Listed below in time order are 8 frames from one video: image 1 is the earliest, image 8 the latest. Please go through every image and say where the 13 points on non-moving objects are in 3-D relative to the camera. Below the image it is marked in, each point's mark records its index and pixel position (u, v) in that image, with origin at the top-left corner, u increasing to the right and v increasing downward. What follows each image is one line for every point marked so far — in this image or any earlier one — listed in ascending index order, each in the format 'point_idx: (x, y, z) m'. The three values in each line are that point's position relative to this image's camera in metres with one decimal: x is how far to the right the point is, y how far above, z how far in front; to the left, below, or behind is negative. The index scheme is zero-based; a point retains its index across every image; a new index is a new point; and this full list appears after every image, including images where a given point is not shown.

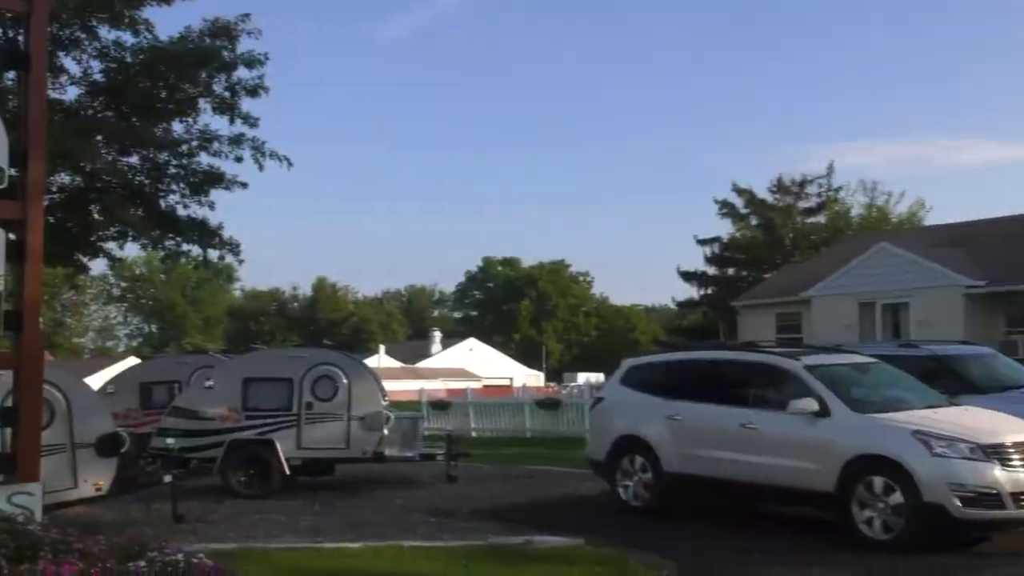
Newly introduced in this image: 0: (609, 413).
0: (+1.3, -1.8, +12.1) m
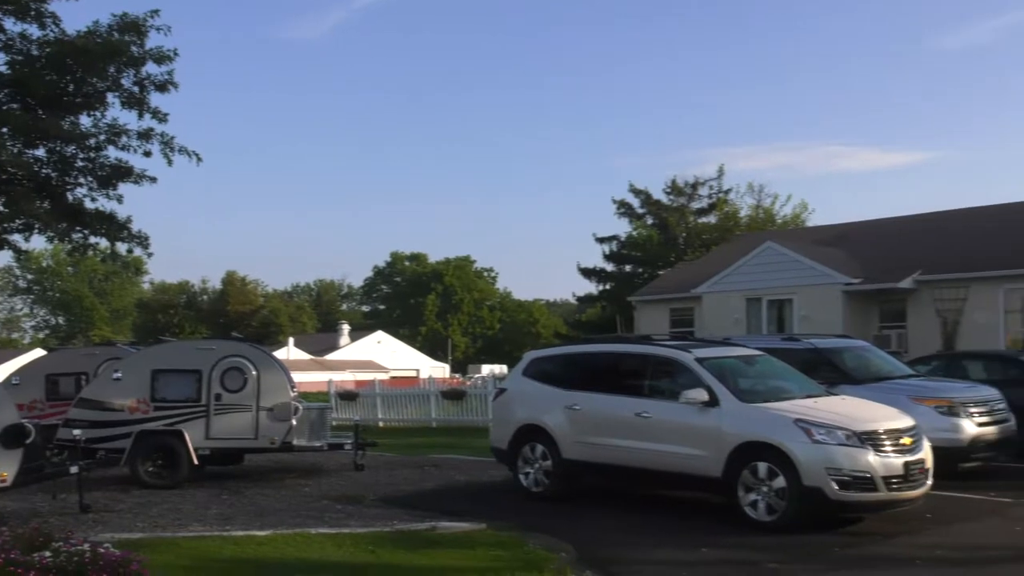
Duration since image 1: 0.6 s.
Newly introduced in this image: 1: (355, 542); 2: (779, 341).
0: (-0.1, -1.7, +12.5) m
1: (-2.0, -3.3, +10.7) m
2: (+3.9, -0.8, +12.8) m
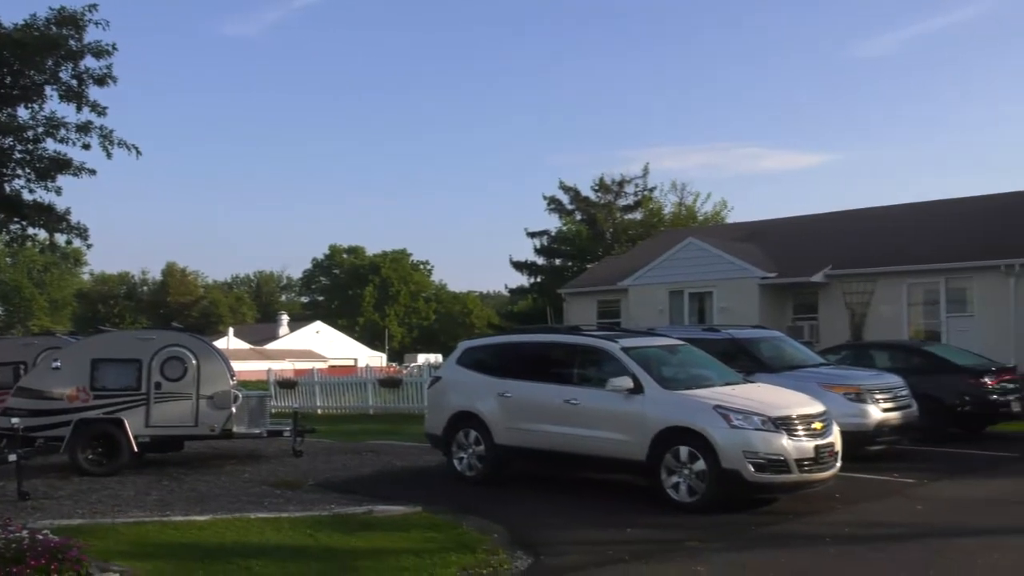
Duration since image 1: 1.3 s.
0: (-1.0, -1.6, +13.0) m
1: (-2.9, -3.2, +11.0) m
2: (+2.9, -0.7, +13.4) m
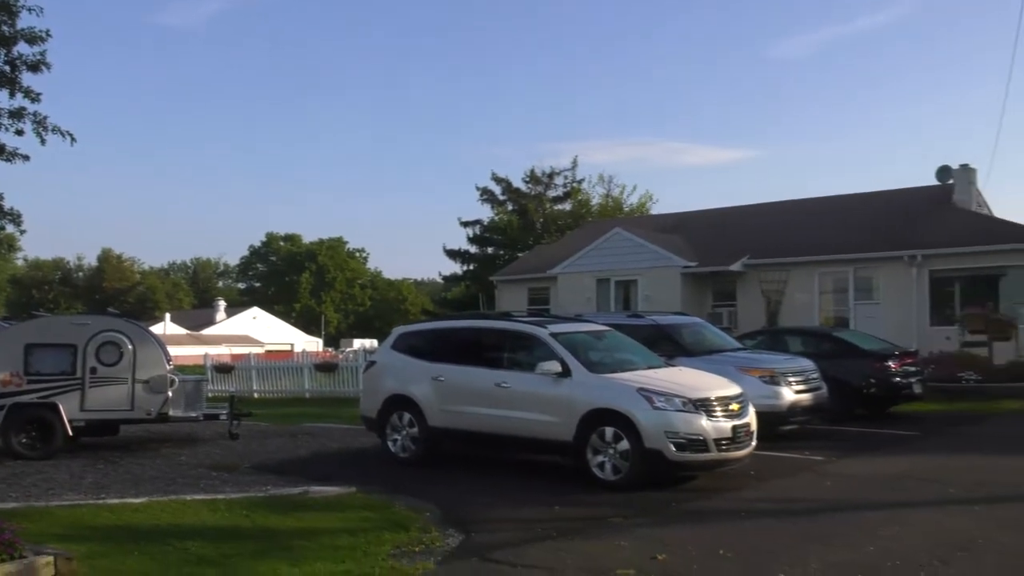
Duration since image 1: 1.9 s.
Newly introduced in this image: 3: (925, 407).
0: (-2.1, -1.4, +13.3) m
1: (-3.8, -3.0, +11.3) m
2: (+1.9, -0.5, +13.9) m
3: (+7.8, -2.2, +16.6) m
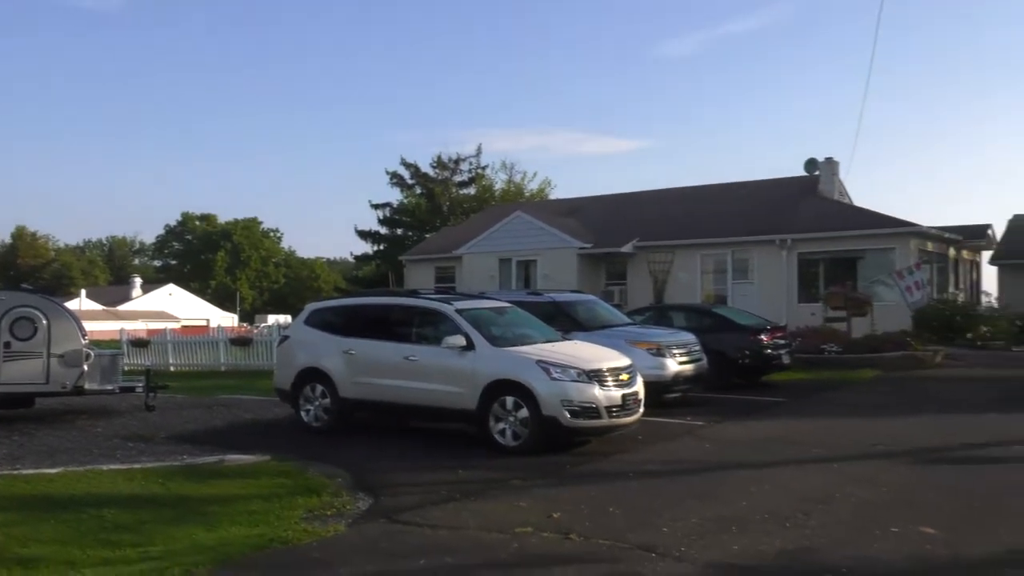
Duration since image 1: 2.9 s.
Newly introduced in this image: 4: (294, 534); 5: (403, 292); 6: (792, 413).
0: (-3.6, -1.0, +13.9) m
1: (-5.1, -2.7, +11.7) m
2: (+0.3, -0.1, +14.8) m
3: (+5.9, -1.8, +18.1) m
4: (-2.7, -3.1, +10.2) m
5: (-1.8, -0.1, +13.8) m
6: (+4.8, -2.2, +14.4) m
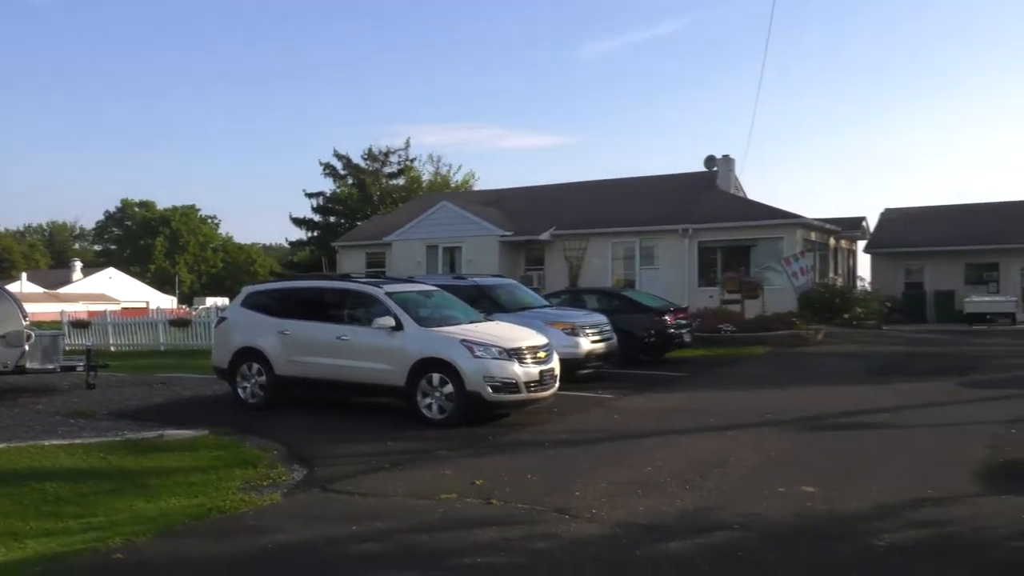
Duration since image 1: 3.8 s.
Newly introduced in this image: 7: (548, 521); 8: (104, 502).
0: (-4.9, -0.8, +14.6) m
1: (-6.3, -2.4, +12.3) m
2: (-1.1, +0.1, +15.8) m
3: (+4.3, -1.5, +19.5) m
4: (-3.7, -2.8, +11.0) m
5: (-3.1, +0.2, +14.6) m
6: (+3.4, -1.9, +15.8) m
7: (+0.4, -2.9, +10.2) m
8: (-5.3, -2.8, +10.9) m
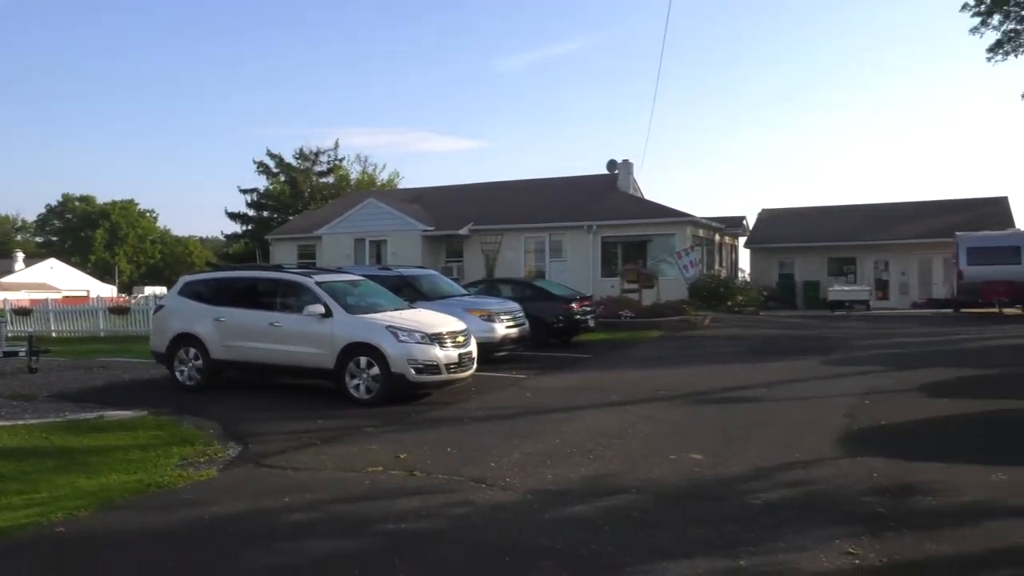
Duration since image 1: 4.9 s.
0: (-6.3, -0.6, +15.4) m
1: (-7.5, -2.2, +13.1) m
2: (-2.7, +0.3, +17.0) m
3: (+2.3, -1.3, +21.2) m
4: (-4.9, -2.7, +12.0) m
5: (-4.5, +0.4, +15.6) m
6: (+1.8, -1.7, +17.4) m
7: (-0.7, -2.7, +11.6) m
8: (-6.4, -2.6, +11.7) m
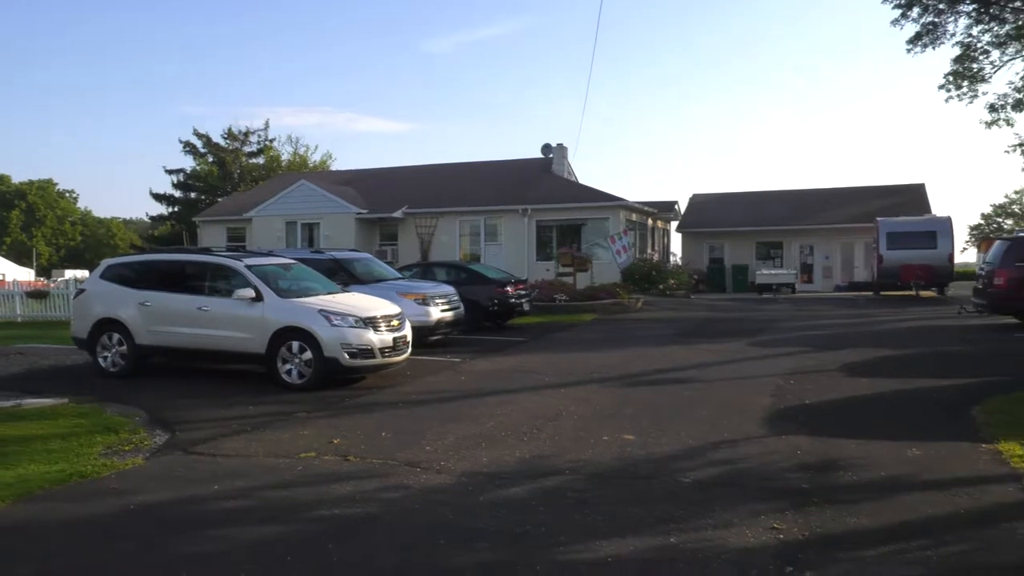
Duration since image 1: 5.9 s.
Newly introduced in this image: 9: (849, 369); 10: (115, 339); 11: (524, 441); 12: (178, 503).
0: (-7.5, -0.3, +14.9) m
1: (-8.5, -2.0, +12.5) m
2: (-4.0, +0.7, +16.7) m
3: (+0.6, -0.9, +21.4) m
4: (-5.8, -2.5, +11.7) m
5: (-5.7, +0.7, +15.2) m
6: (+0.4, -1.4, +17.5) m
7: (-1.6, -2.5, +11.5) m
8: (-7.3, -2.4, +11.2) m
9: (+6.6, -1.6, +16.2) m
10: (-7.0, -1.0, +14.8) m
11: (+0.2, -2.4, +13.1) m
12: (-4.1, -2.6, +10.2) m
